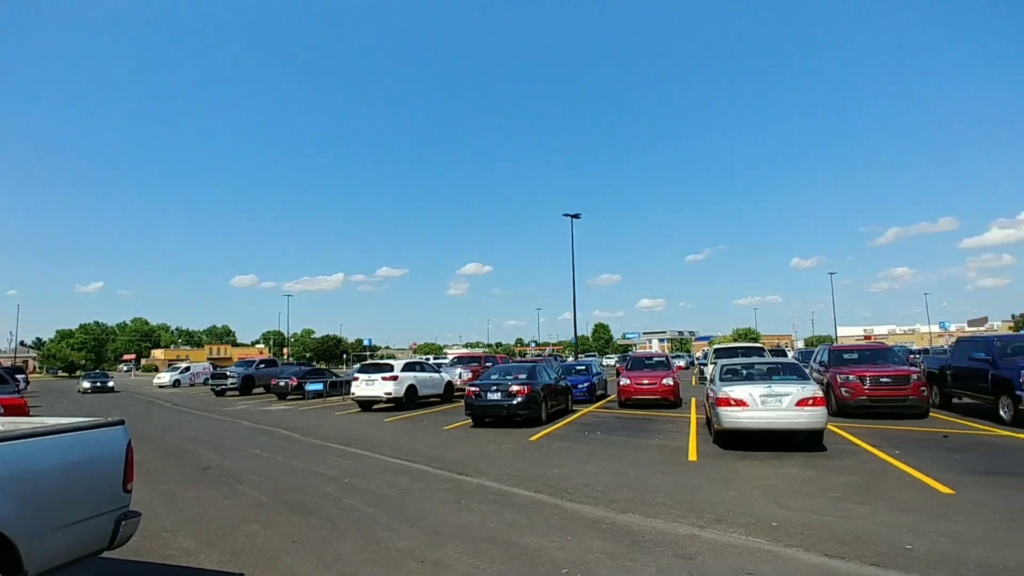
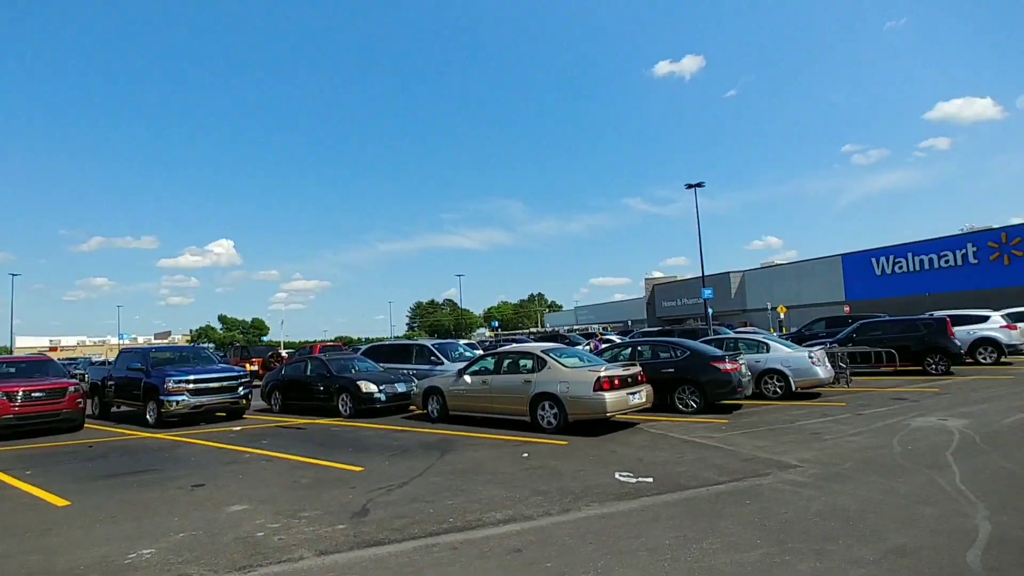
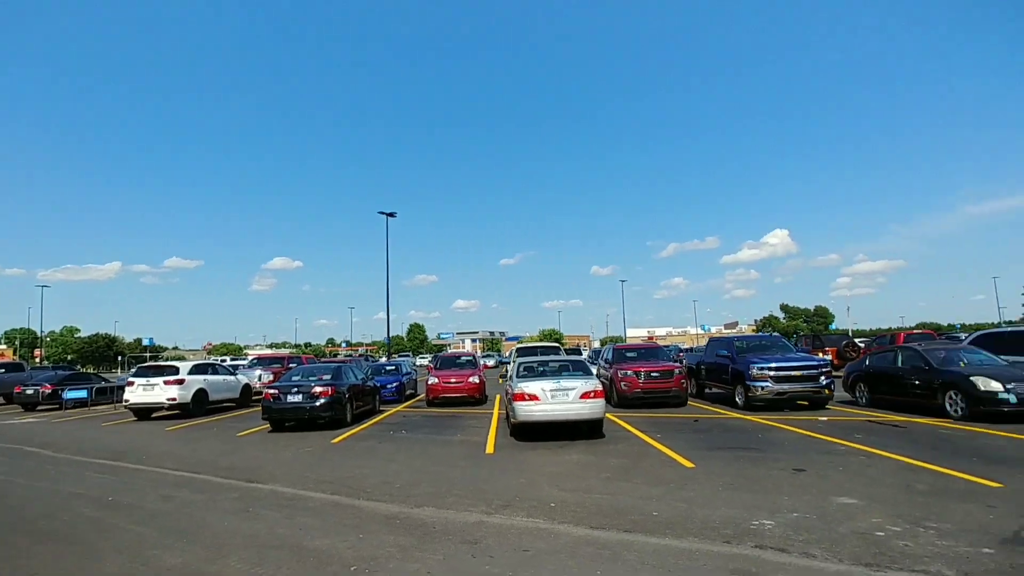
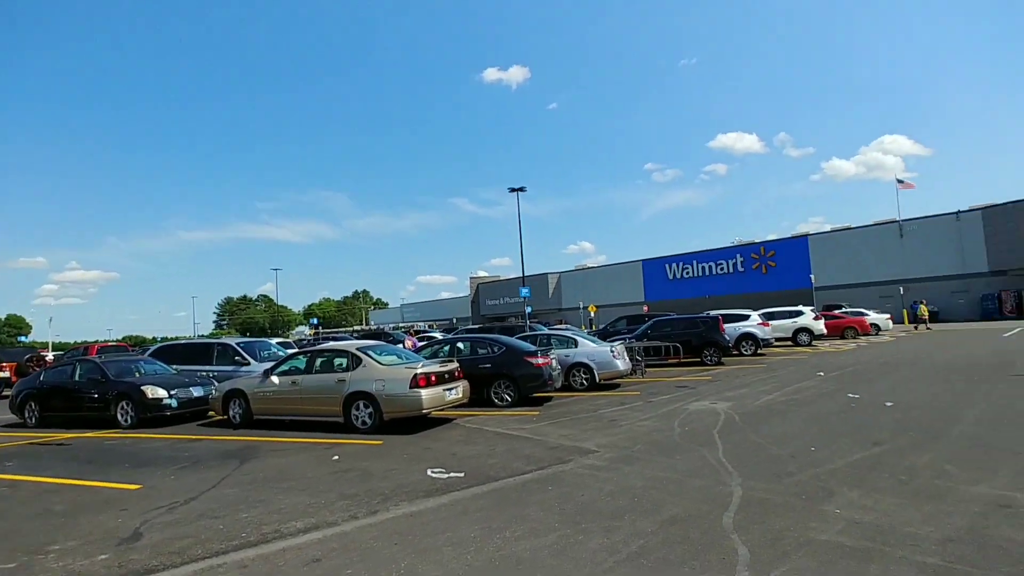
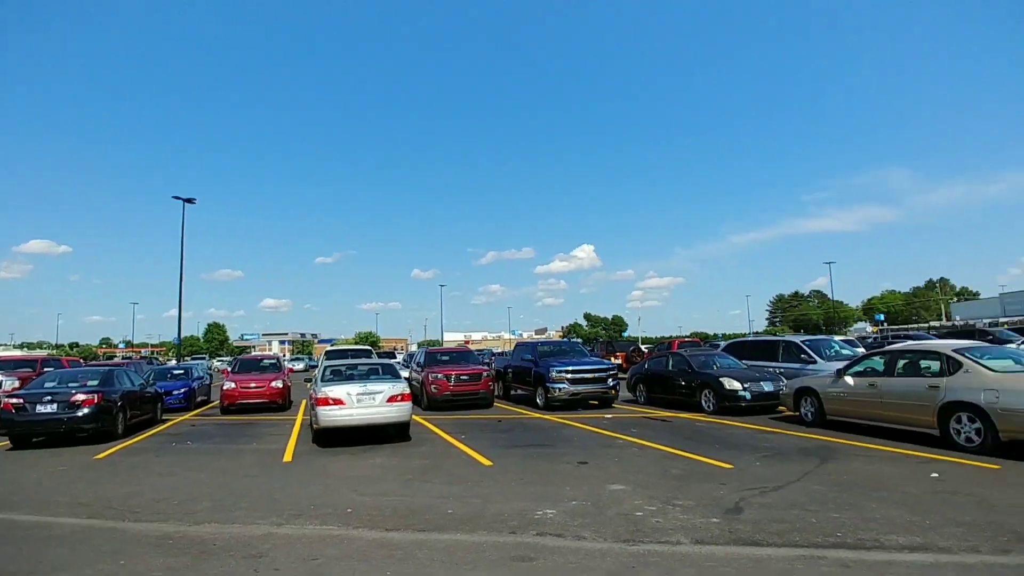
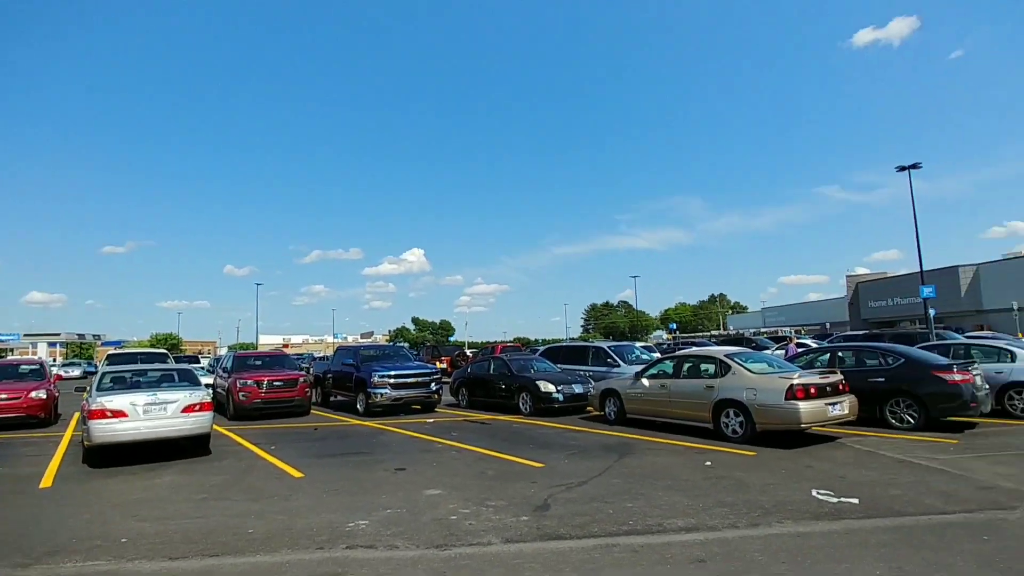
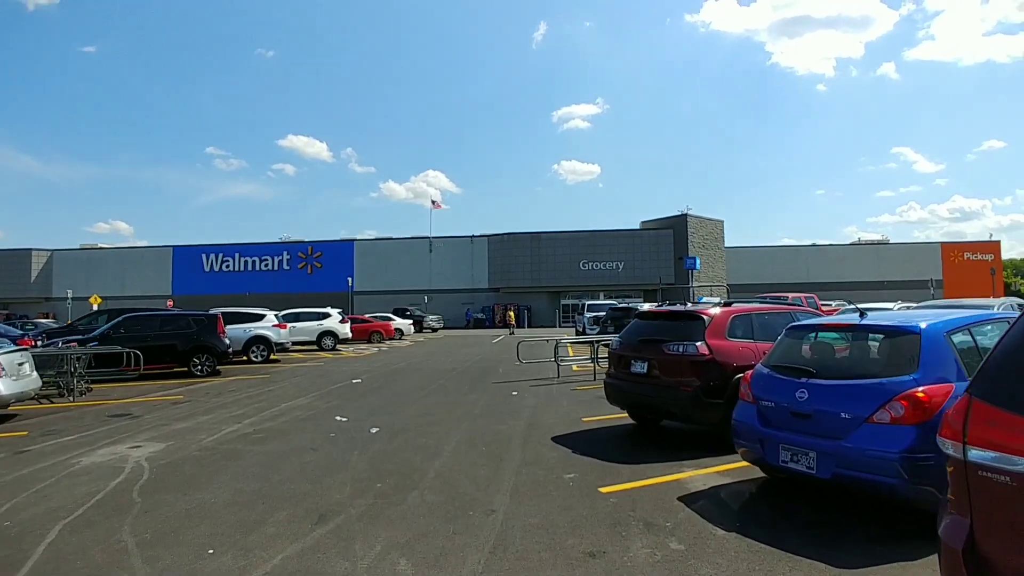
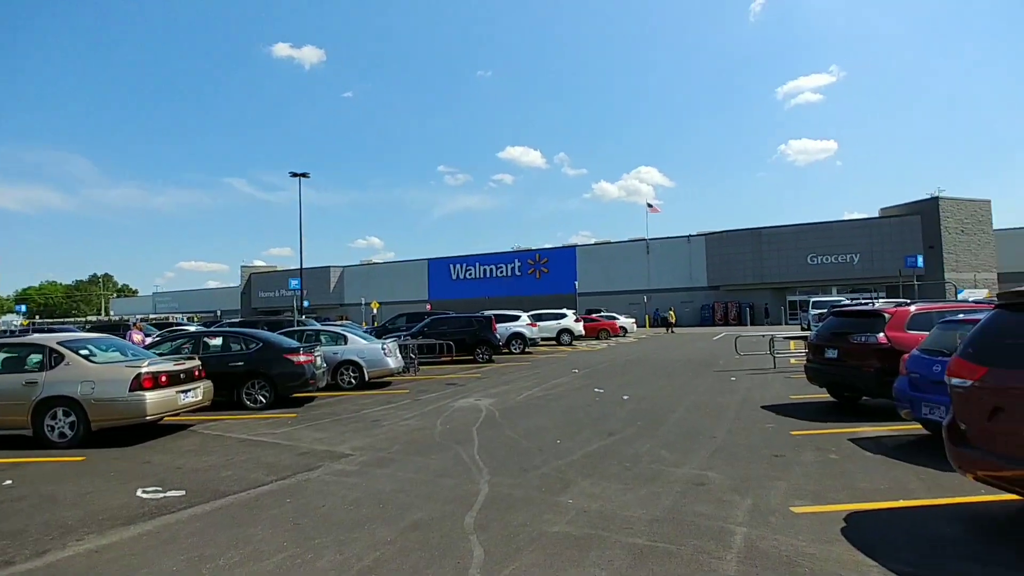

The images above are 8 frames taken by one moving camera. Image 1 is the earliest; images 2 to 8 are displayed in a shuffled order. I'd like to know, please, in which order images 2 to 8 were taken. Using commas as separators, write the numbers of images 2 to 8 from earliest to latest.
3, 5, 6, 2, 4, 8, 7
